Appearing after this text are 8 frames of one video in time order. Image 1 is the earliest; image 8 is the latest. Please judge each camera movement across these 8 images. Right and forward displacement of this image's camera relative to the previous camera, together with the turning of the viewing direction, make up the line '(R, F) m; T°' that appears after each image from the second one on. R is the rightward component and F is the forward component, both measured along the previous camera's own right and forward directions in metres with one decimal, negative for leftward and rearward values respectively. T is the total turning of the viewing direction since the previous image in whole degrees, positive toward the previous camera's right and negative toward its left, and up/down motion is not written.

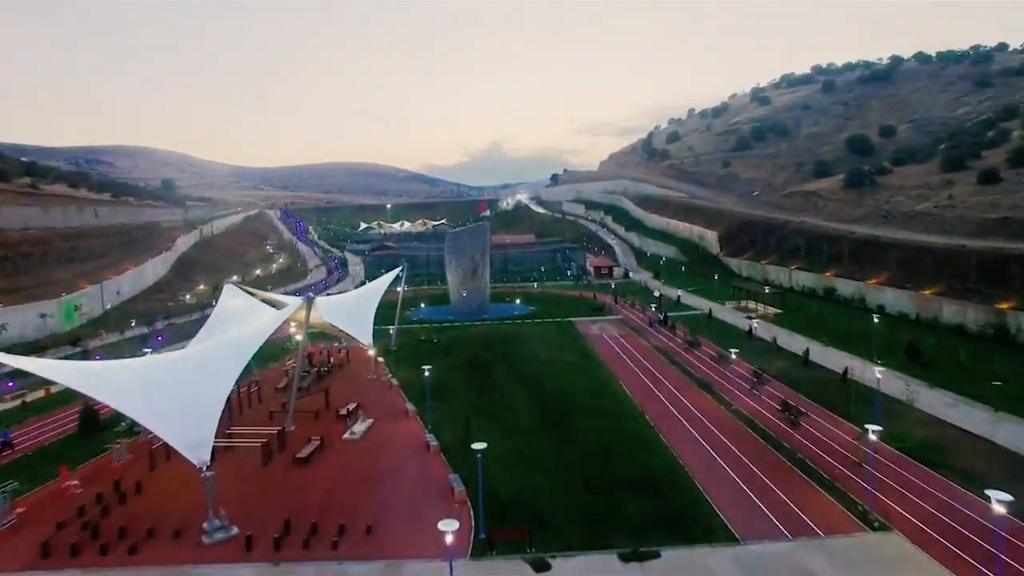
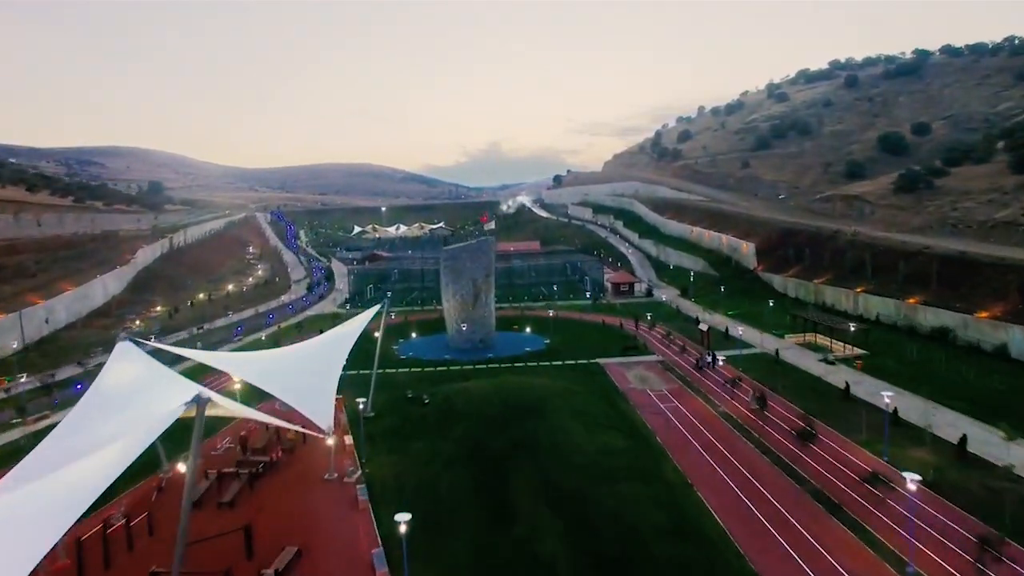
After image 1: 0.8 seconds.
(-0.7, +9.8) m; 0°
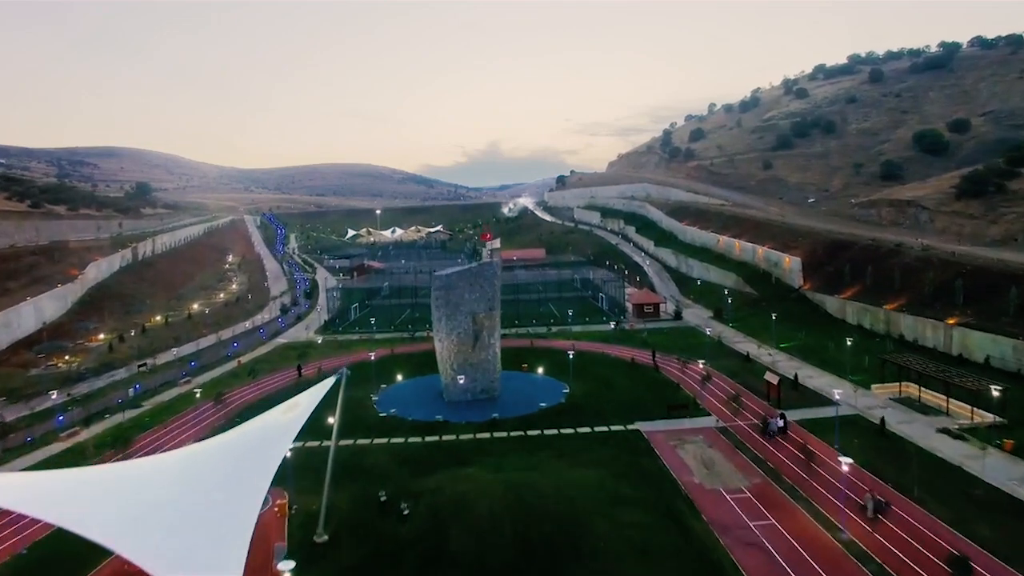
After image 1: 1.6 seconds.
(-0.5, +9.4) m; 0°
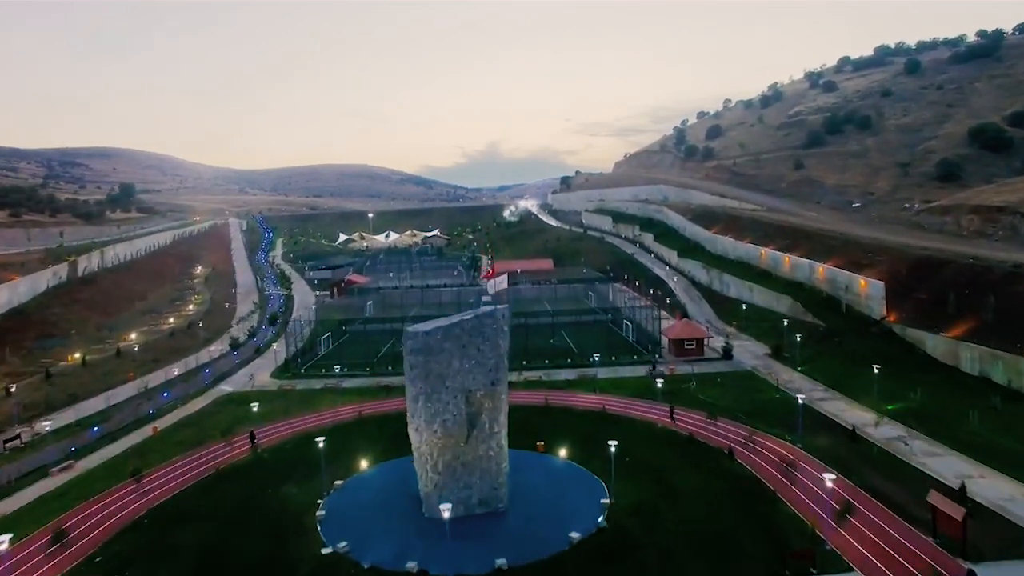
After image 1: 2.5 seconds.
(-0.4, +11.9) m; 0°
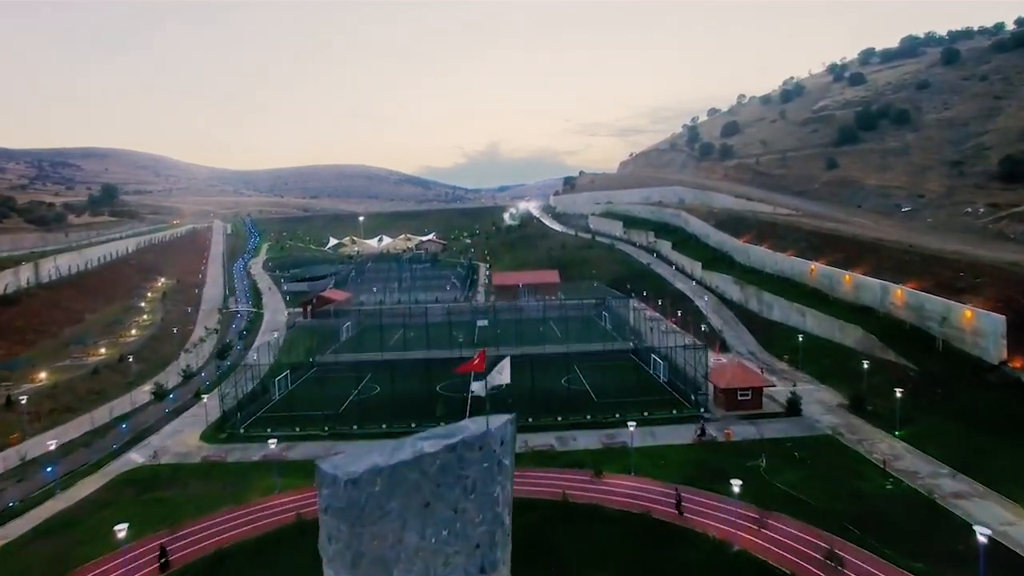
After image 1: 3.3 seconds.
(-0.1, +10.8) m; 0°
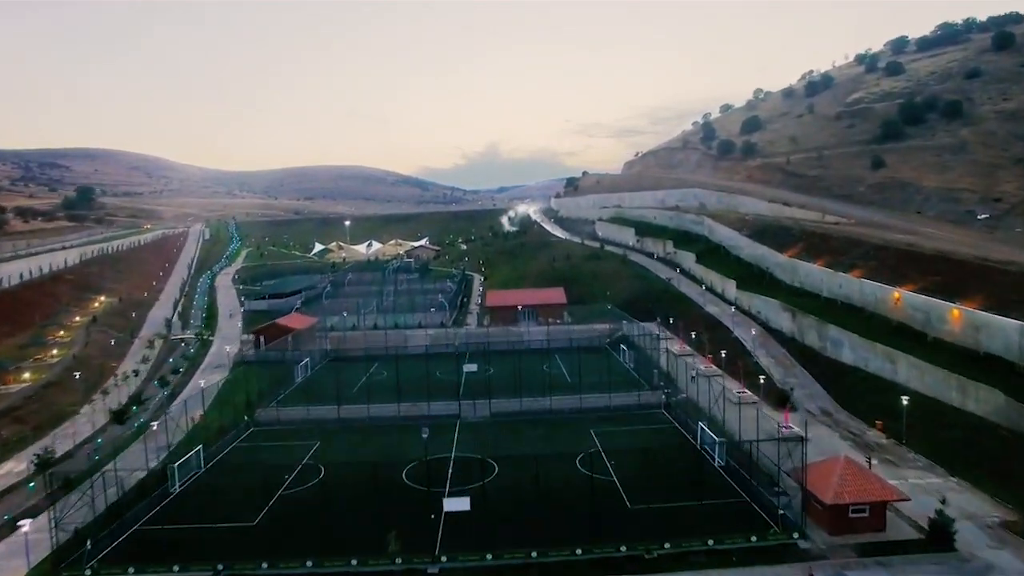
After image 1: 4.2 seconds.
(+0.2, +12.6) m; 0°
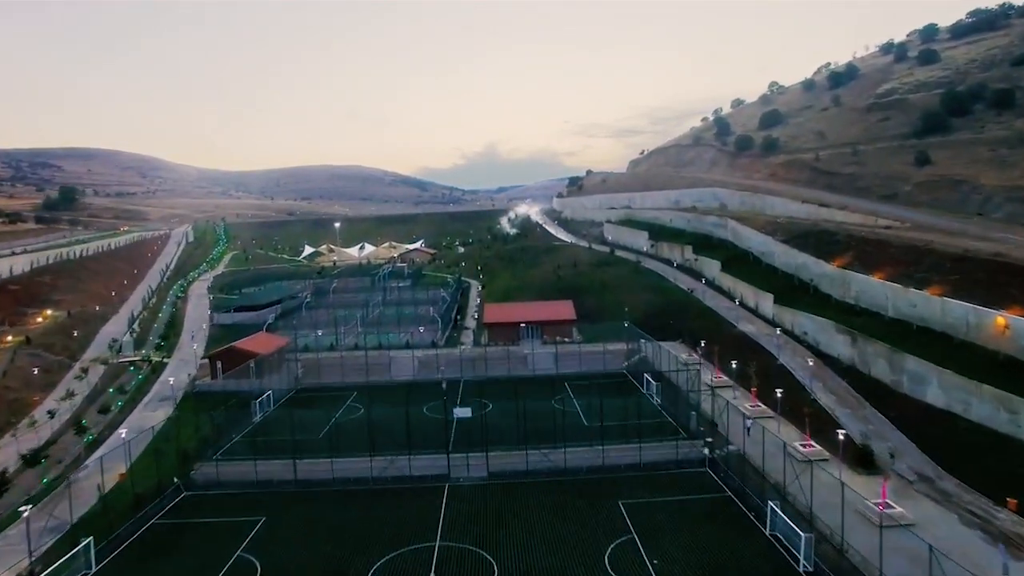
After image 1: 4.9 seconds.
(-0.2, +9.0) m; 0°
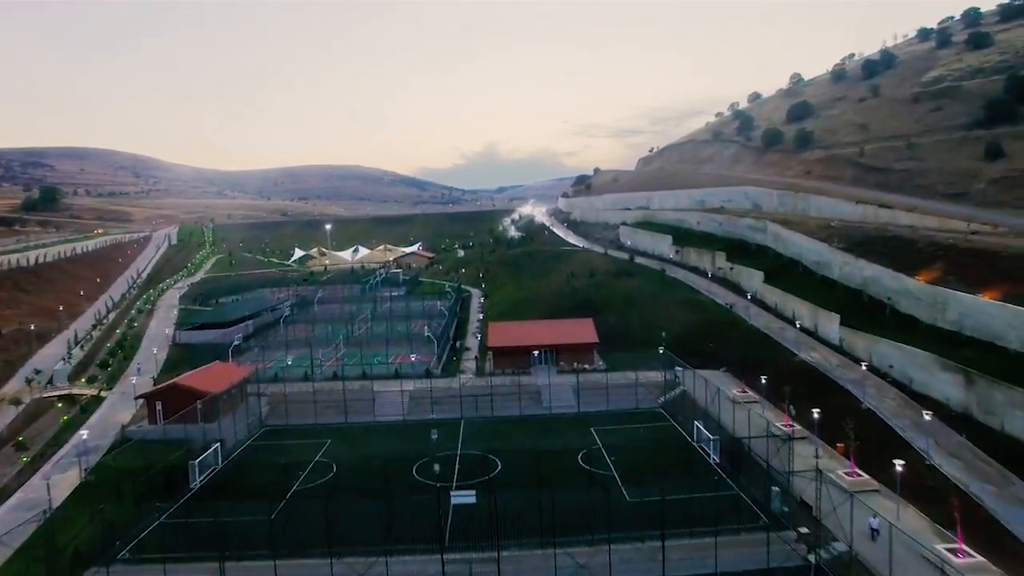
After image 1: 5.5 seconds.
(-0.7, +10.0) m; 0°
